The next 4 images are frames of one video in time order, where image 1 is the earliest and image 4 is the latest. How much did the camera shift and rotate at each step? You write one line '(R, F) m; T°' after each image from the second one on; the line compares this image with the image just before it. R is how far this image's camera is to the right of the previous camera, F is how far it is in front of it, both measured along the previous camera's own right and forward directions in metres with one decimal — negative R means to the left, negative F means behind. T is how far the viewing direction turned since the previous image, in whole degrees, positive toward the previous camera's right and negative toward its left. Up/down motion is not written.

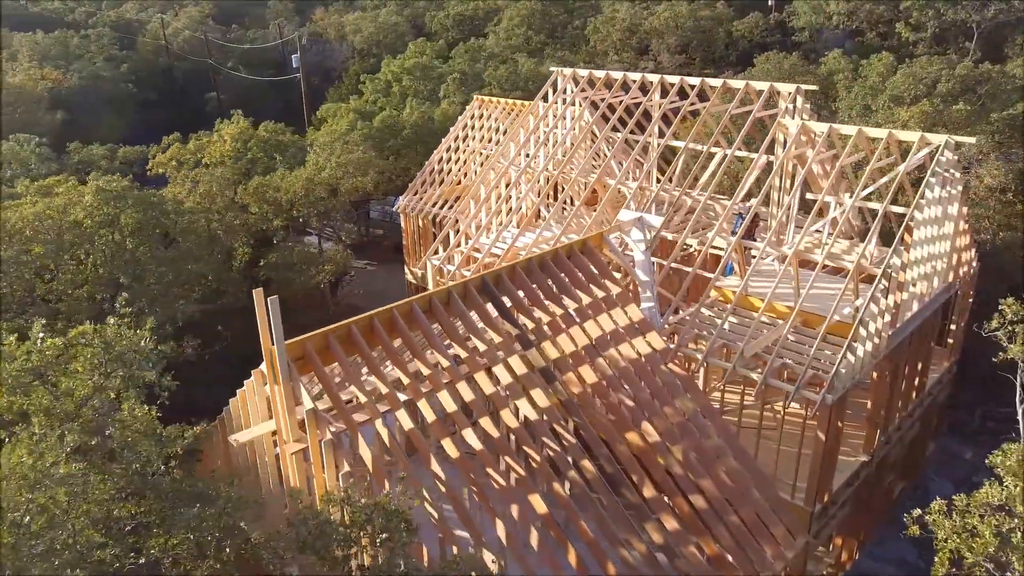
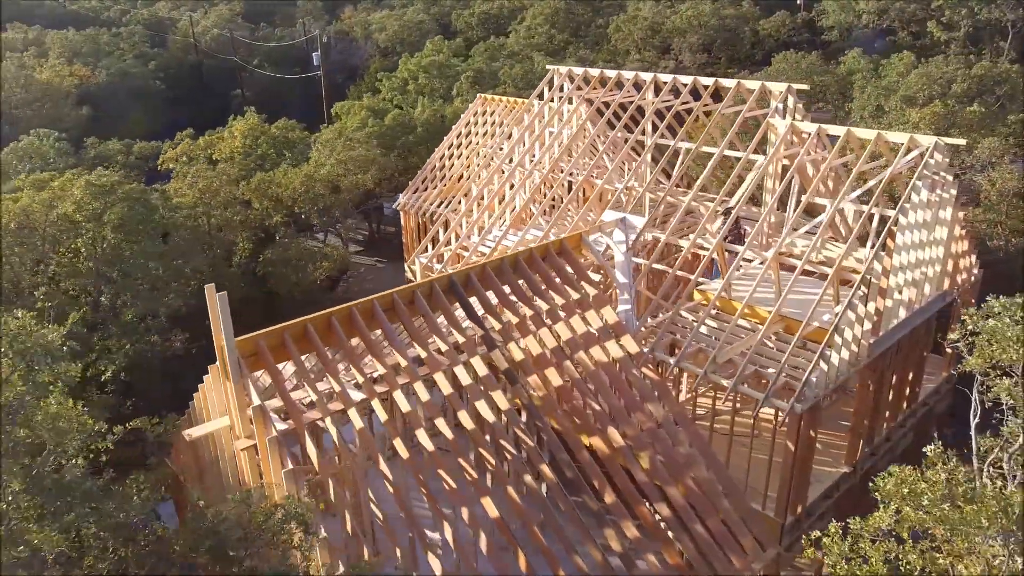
(+0.7, +0.1) m; -3°
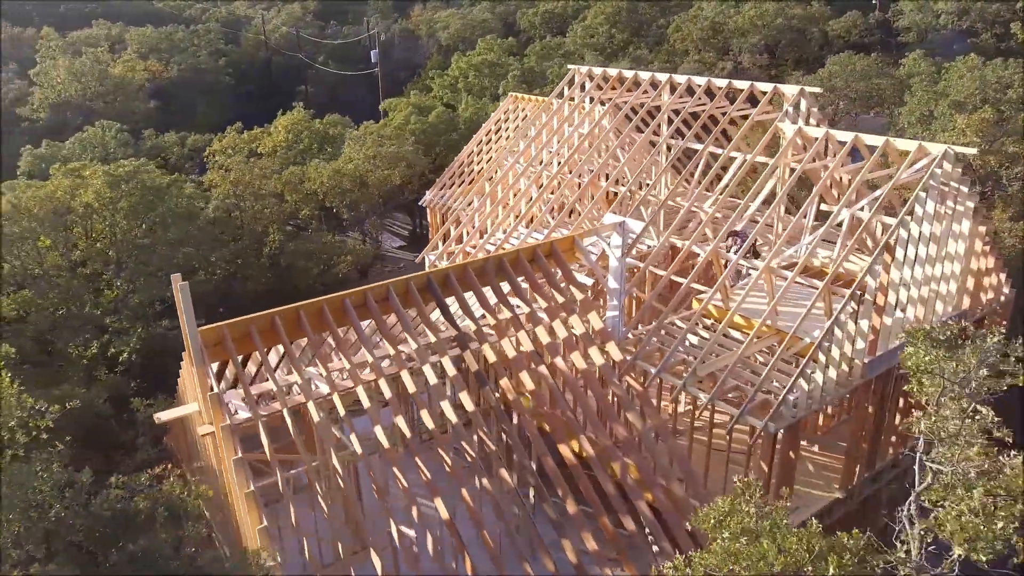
(+1.0, +0.1) m; -6°
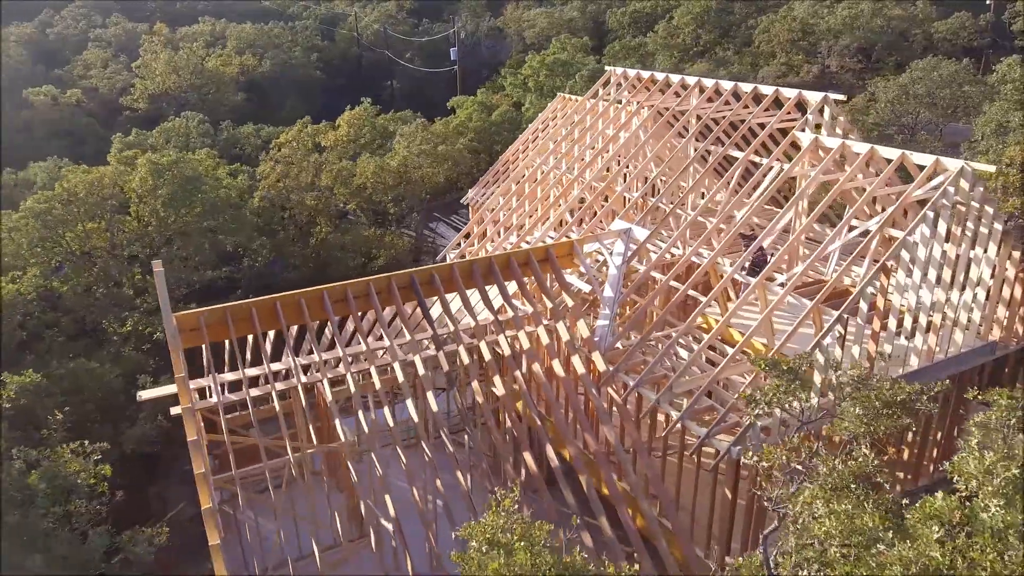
(+1.3, +0.2) m; -7°
